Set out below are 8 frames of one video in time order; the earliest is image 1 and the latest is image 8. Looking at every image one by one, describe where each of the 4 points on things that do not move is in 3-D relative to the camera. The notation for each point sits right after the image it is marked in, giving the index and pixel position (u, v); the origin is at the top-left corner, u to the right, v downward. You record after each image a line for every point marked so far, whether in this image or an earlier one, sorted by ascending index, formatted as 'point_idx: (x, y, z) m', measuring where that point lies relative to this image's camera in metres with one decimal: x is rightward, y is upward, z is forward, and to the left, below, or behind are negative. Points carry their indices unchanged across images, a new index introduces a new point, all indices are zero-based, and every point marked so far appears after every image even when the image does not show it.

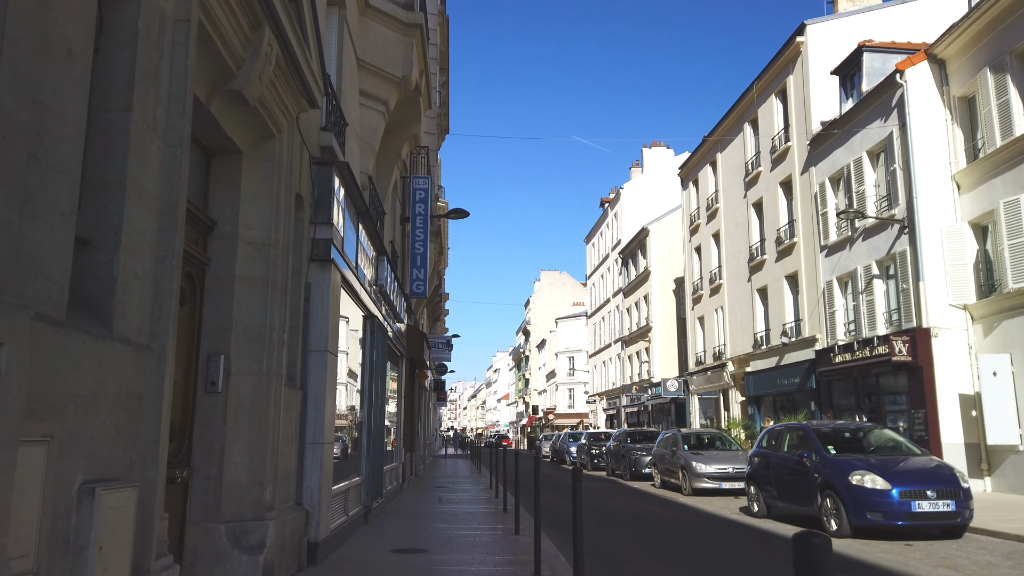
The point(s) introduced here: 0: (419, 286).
0: (-2.3, +0.1, +18.3) m
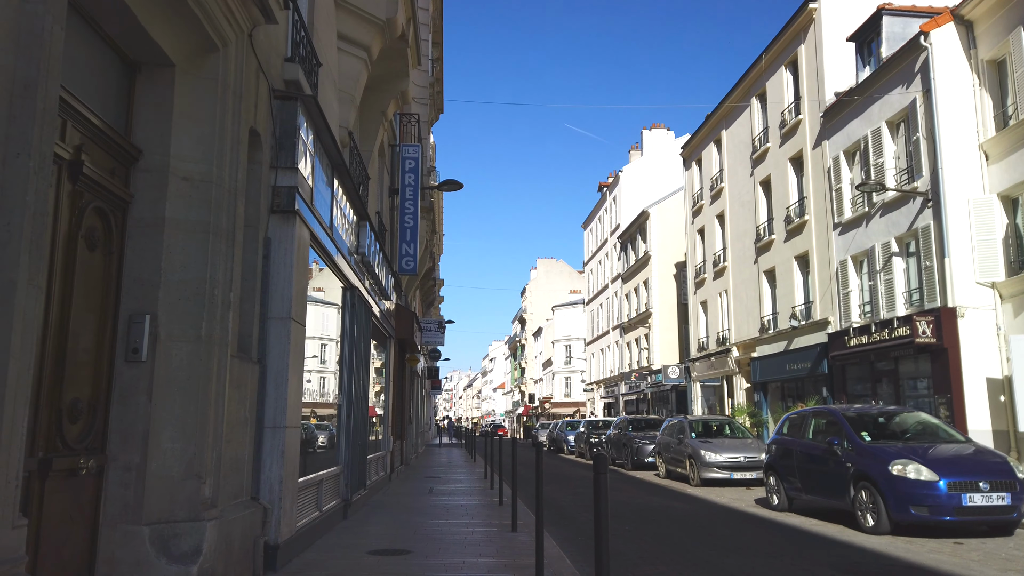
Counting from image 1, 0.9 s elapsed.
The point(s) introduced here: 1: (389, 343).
0: (-2.4, +0.6, +17.0) m
1: (-2.8, -1.2, +17.0) m
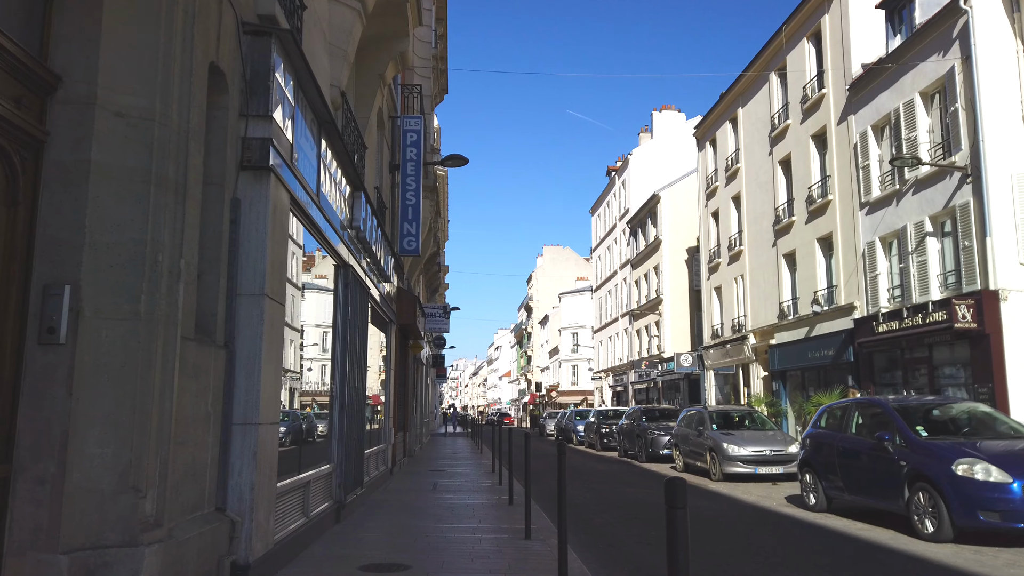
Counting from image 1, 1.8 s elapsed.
0: (-2.2, +1.0, +15.9) m
1: (-2.6, -0.9, +16.0) m
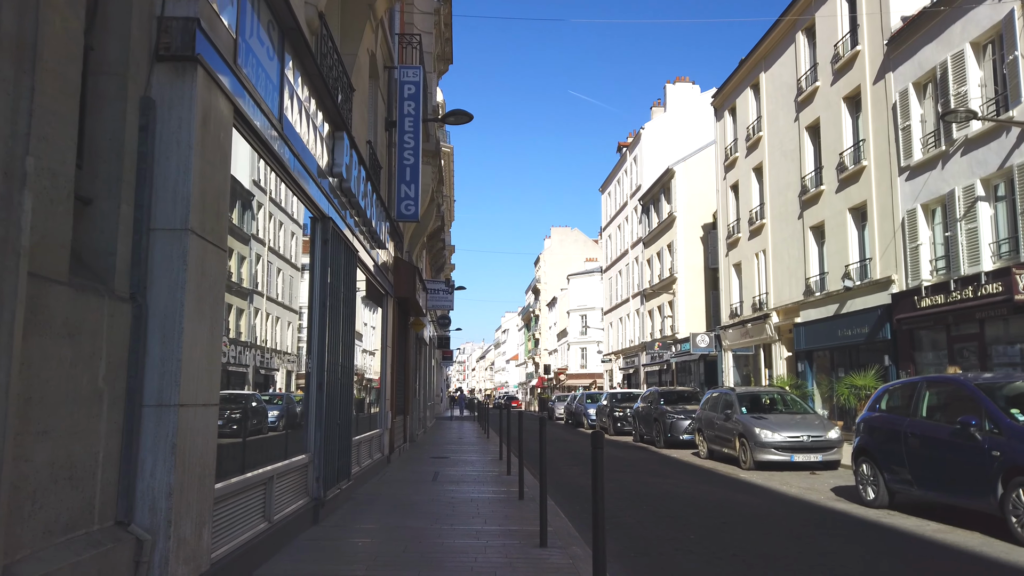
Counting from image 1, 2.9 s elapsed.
0: (-2.0, +1.6, +14.4) m
1: (-2.4, -0.3, +14.5) m
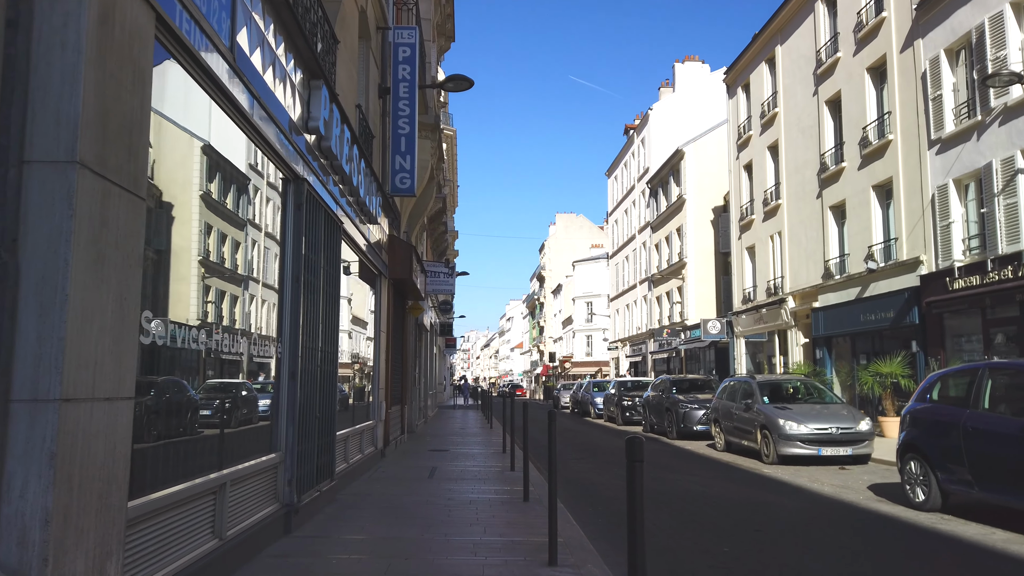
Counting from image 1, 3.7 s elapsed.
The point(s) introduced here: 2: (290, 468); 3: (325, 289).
0: (-1.9, +2.0, +13.3) m
1: (-2.3, +0.1, +13.4) m
2: (-2.0, -1.6, +6.6) m
3: (-2.0, 0.0, +7.9) m
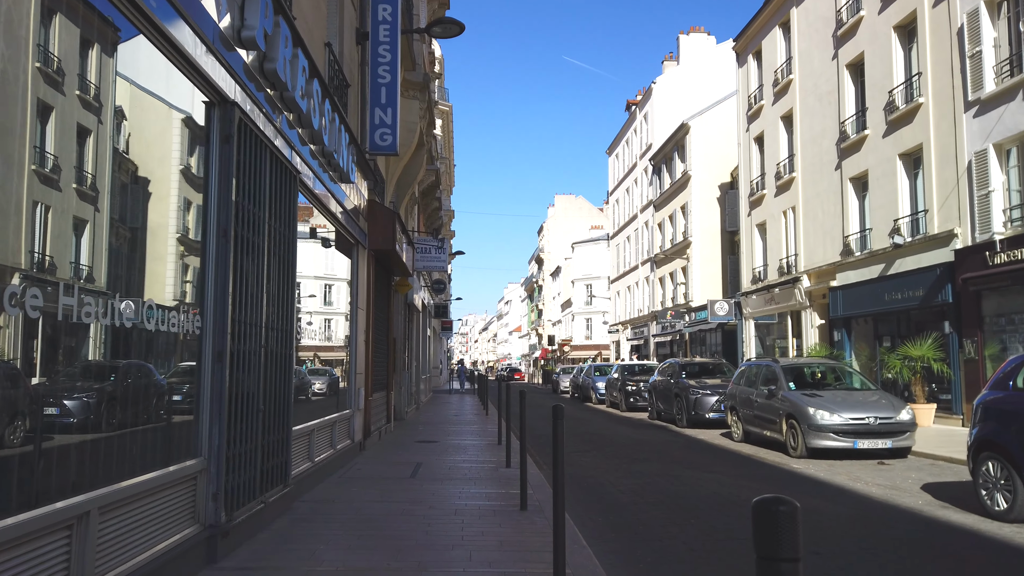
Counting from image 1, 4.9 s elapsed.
0: (-2.0, +2.4, +11.7) m
1: (-2.4, +0.5, +11.9) m
2: (-2.0, -1.3, +5.1) m
3: (-2.1, +0.3, +6.4) m
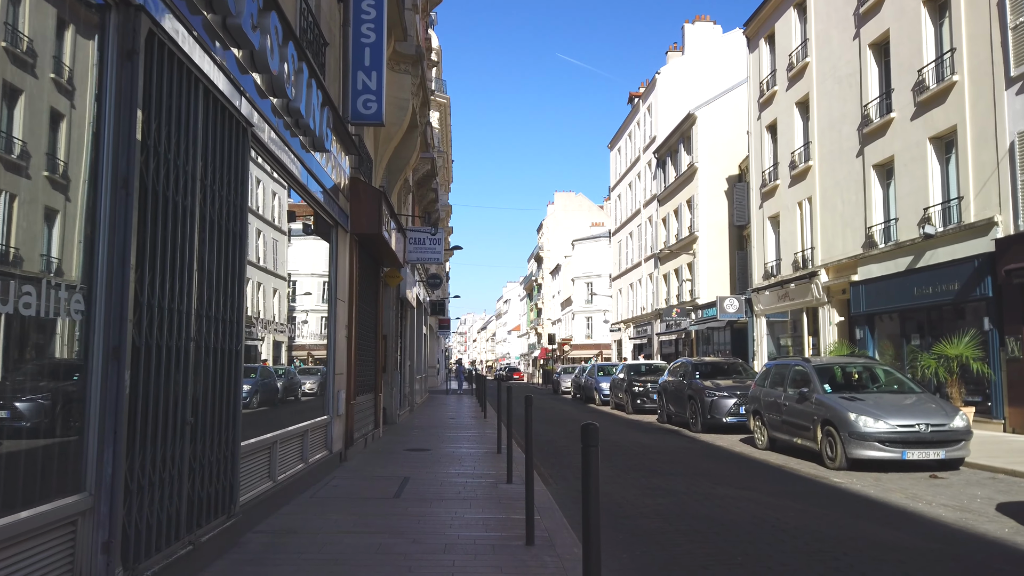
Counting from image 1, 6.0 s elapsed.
0: (-2.0, +2.5, +10.3) m
1: (-2.4, +0.7, +10.5) m
2: (-2.0, -1.2, +3.8) m
3: (-2.0, +0.5, +5.0) m
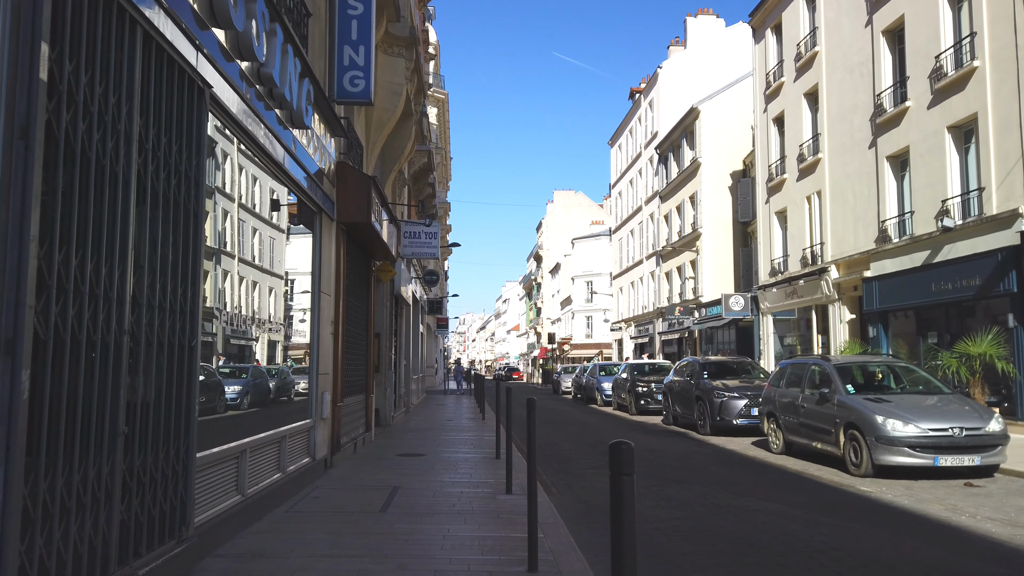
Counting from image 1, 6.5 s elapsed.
0: (-2.0, +2.6, +9.6) m
1: (-2.4, +0.8, +9.7) m
2: (-2.0, -1.1, +3.0) m
3: (-2.0, +0.6, +4.2) m
